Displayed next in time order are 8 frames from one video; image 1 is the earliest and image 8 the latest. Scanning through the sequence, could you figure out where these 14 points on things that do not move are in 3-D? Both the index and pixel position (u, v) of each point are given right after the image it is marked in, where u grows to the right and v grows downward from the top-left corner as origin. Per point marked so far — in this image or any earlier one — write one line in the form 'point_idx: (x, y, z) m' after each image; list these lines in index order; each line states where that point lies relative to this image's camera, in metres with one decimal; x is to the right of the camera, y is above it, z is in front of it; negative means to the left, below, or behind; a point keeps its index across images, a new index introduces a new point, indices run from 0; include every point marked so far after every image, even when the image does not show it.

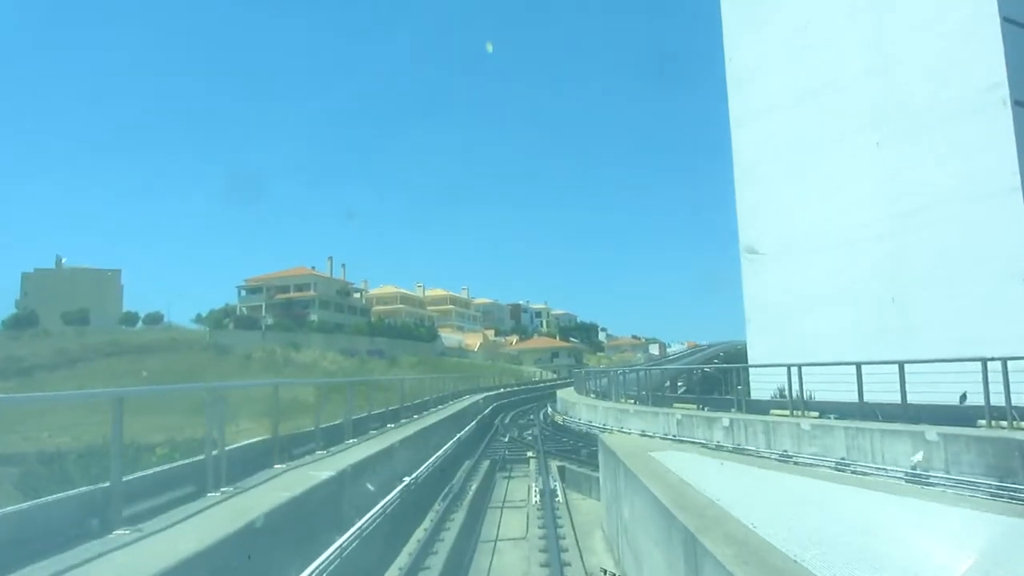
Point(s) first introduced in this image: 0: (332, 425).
0: (-3.6, -2.8, +19.6) m
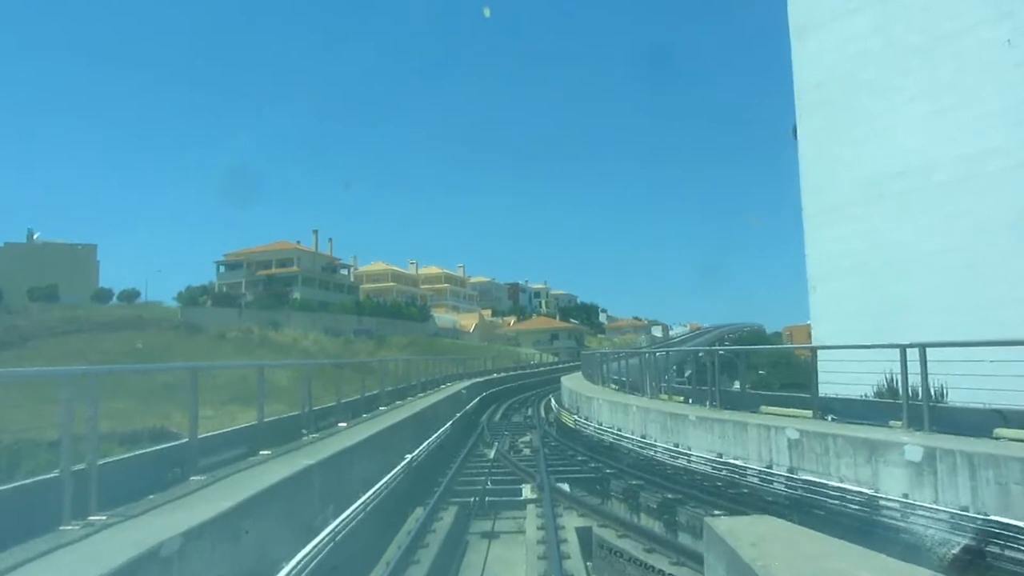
0: (-3.7, -2.3, +17.6) m
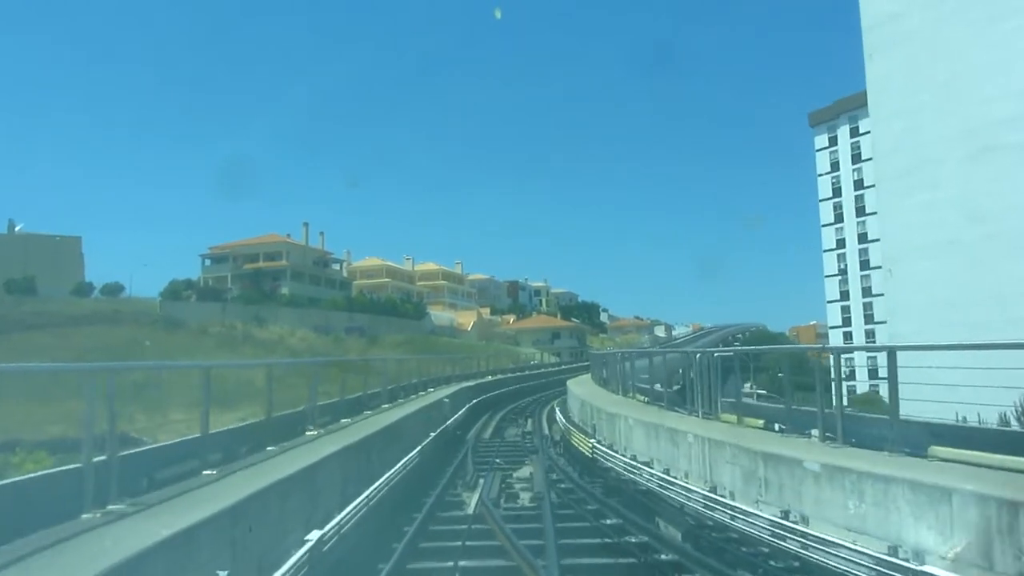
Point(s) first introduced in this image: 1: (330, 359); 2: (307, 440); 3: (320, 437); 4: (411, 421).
0: (-3.7, -2.1, +16.2) m
1: (-3.6, -1.4, +18.2) m
2: (-3.5, -2.6, +15.9) m
3: (-3.3, -2.6, +16.4) m
4: (-1.8, -2.3, +16.3) m
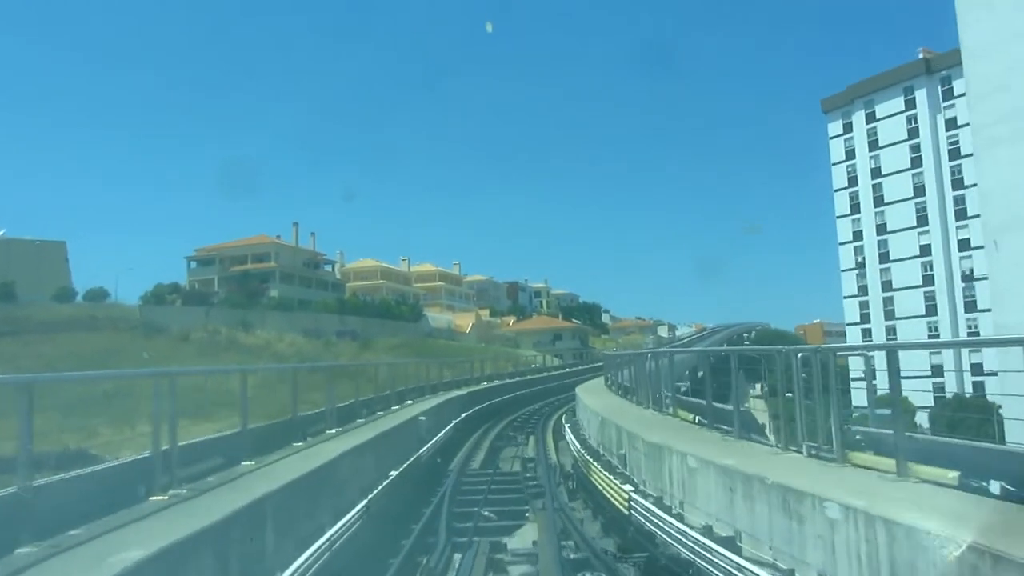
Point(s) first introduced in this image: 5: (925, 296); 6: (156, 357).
0: (-3.7, -2.1, +15.1) m
1: (-3.6, -1.4, +17.0) m
2: (-3.5, -2.6, +14.7) m
3: (-3.3, -2.6, +15.2) m
4: (-1.8, -2.3, +15.1) m
5: (+8.4, -0.2, +19.0) m
6: (-7.3, -1.4, +18.9) m
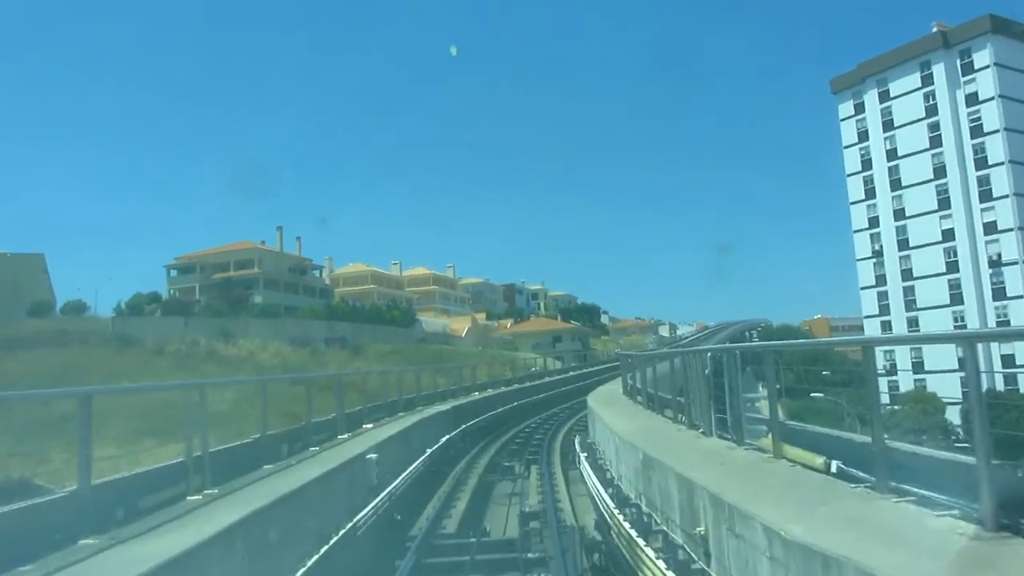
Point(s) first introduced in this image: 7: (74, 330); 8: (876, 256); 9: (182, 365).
0: (-3.7, -2.2, +13.8) m
1: (-3.6, -1.5, +15.8) m
2: (-3.5, -2.7, +13.4) m
3: (-3.3, -2.6, +13.9) m
4: (-1.8, -2.3, +13.9) m
5: (+8.4, +0.1, +17.8) m
6: (-7.3, -1.6, +17.6) m
7: (-9.0, -0.9, +18.9) m
8: (+7.7, +0.7, +19.7) m
9: (-6.7, -1.6, +18.8) m
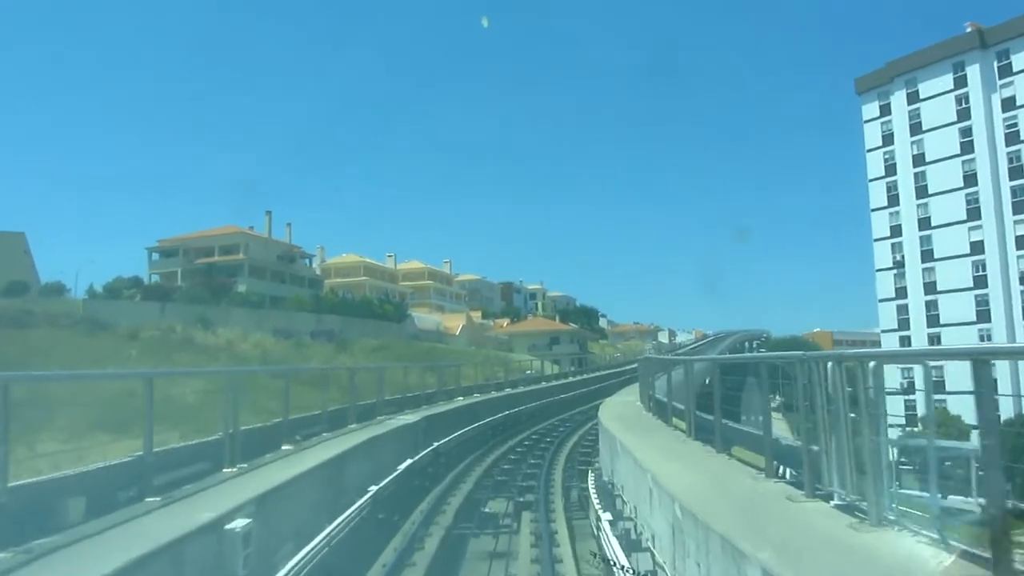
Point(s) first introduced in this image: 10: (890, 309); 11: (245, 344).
0: (-3.8, -2.0, +12.6) m
1: (-3.7, -1.3, +14.6) m
2: (-3.6, -2.4, +12.2) m
3: (-3.4, -2.4, +12.7) m
4: (-1.9, -2.2, +12.7) m
5: (+8.3, -0.2, +16.6) m
6: (-7.4, -1.2, +16.5) m
7: (-9.0, -0.4, +17.7) m
8: (+7.7, +0.4, +18.6) m
9: (-6.8, -1.2, +17.6) m
10: (+7.7, -0.4, +18.9) m
11: (-5.7, -1.2, +19.8) m
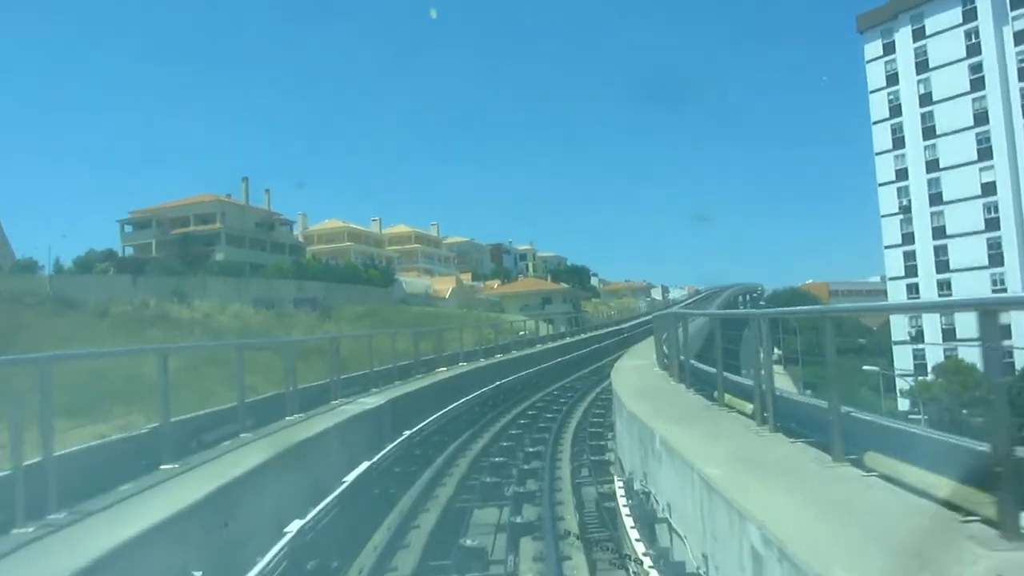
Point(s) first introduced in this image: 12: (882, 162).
0: (-3.9, -1.6, +11.8) m
1: (-3.8, -0.8, +13.7) m
2: (-3.7, -2.0, +11.4) m
3: (-3.5, -2.0, +11.9) m
4: (-2.0, -1.7, +11.9) m
5: (+8.1, +0.8, +15.8) m
6: (-7.6, -0.8, +15.5) m
7: (-9.2, 0.0, +16.8) m
8: (+7.5, +1.5, +17.7) m
9: (-6.9, -0.7, +16.7) m
10: (+7.5, +0.7, +18.1) m
11: (-5.9, -0.6, +18.9) m
12: (+7.5, +2.6, +18.7) m
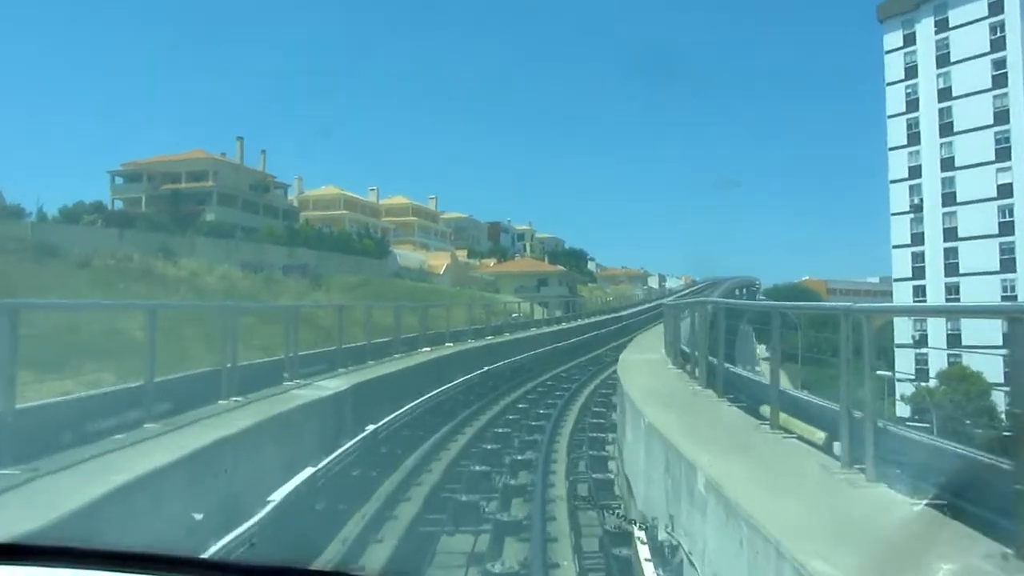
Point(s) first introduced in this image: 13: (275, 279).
0: (-4.0, -1.1, +11.2) m
1: (-3.9, -0.3, +13.2) m
2: (-3.8, -1.6, +10.9) m
3: (-3.6, -1.5, +11.4) m
4: (-2.1, -1.3, +11.4) m
5: (+8.1, +0.7, +15.3) m
6: (-7.7, 0.0, +15.0) m
7: (-9.3, +0.9, +16.2) m
8: (+7.5, +1.4, +17.2) m
9: (-7.0, +0.1, +16.2) m
10: (+7.5, +0.6, +17.6) m
11: (-6.0, +0.2, +18.4) m
12: (+7.5, +2.5, +18.2) m
13: (-5.1, +0.2, +19.9) m
